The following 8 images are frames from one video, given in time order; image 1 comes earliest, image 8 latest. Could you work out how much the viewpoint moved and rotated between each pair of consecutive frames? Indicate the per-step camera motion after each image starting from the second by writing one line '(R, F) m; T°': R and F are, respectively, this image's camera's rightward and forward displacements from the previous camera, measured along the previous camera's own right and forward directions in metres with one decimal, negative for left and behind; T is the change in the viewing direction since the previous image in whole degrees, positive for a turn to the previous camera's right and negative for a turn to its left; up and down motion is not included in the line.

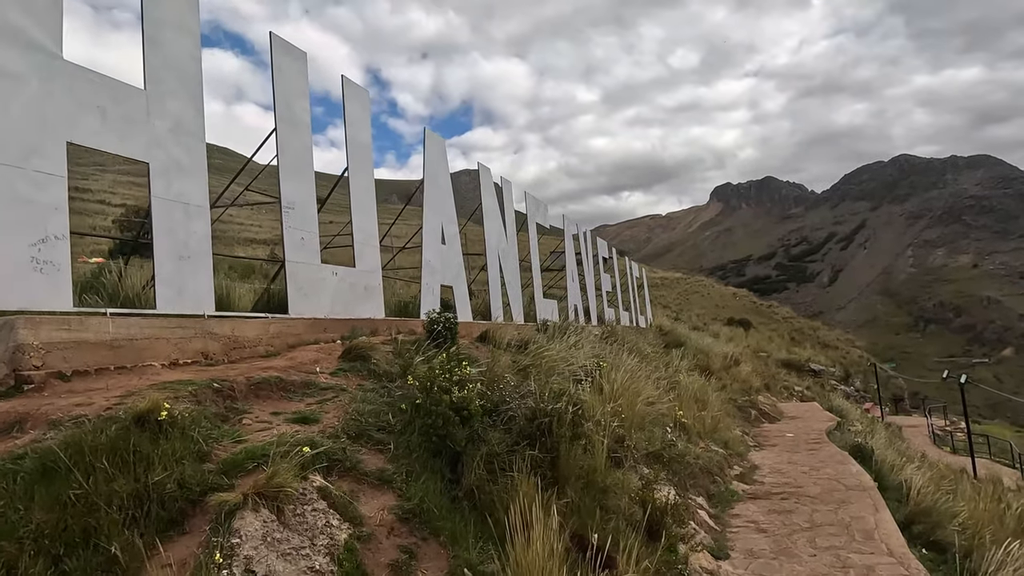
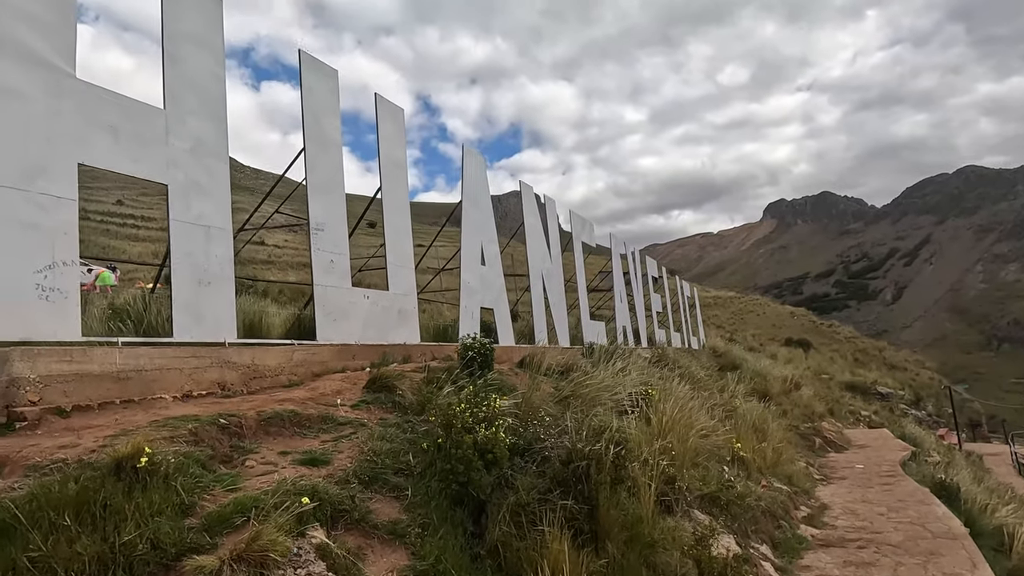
(+0.1, +0.7) m; -4°
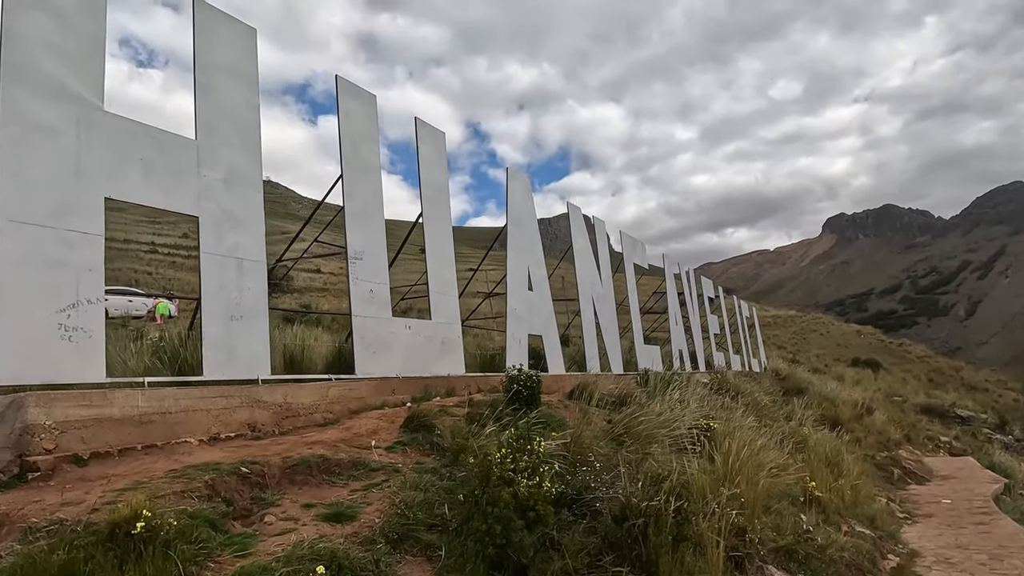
(+0.1, +0.5) m; -4°
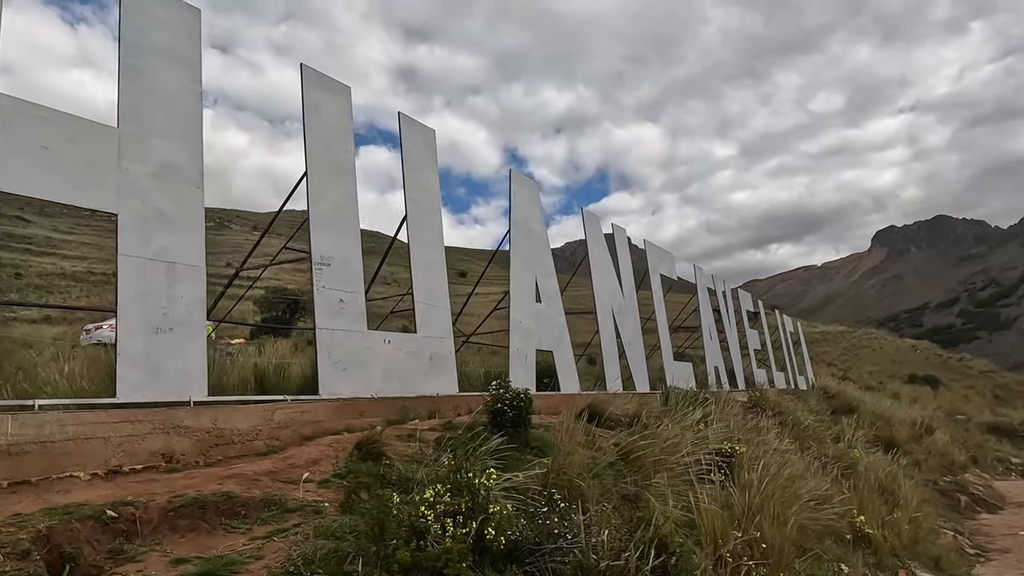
(+0.7, +1.2) m; -4°
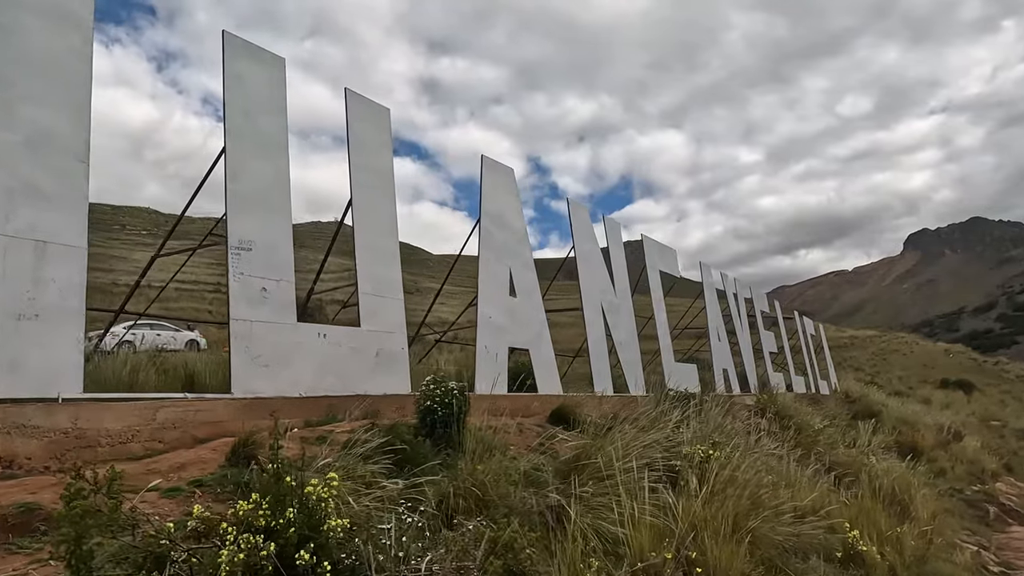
(+0.9, +0.9) m; -2°
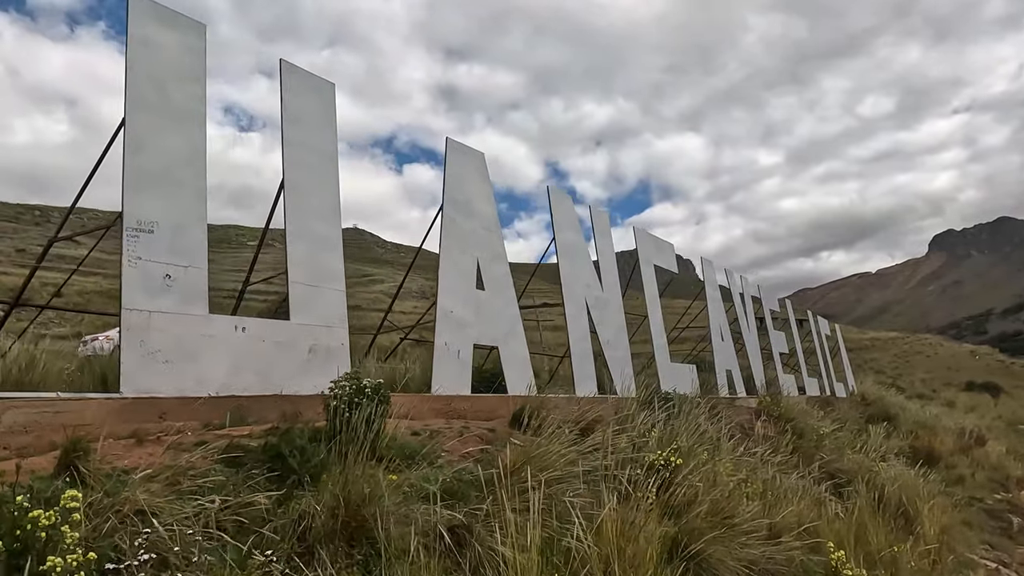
(+0.8, +0.9) m; -2°
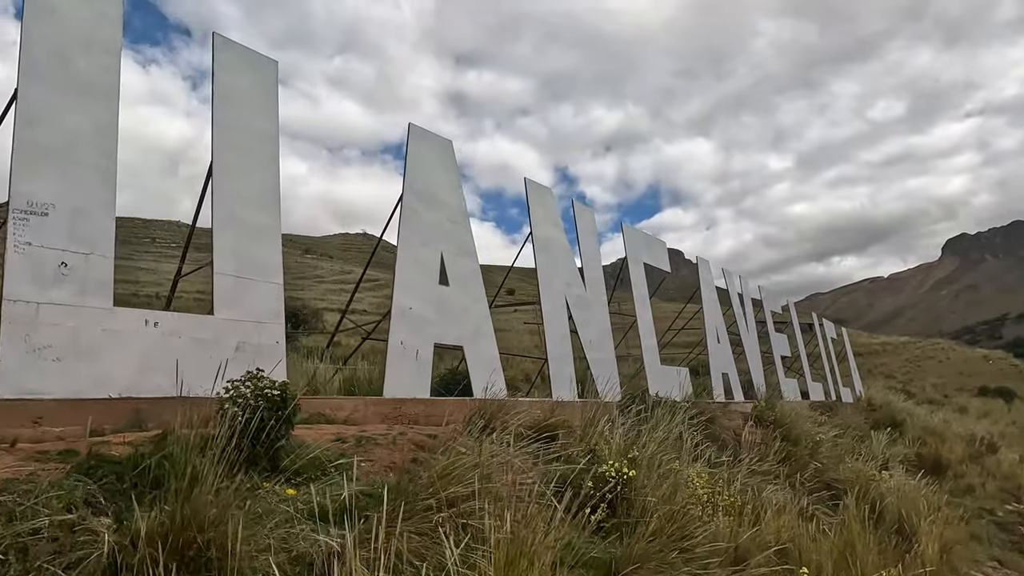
(+0.7, +0.8) m; -1°
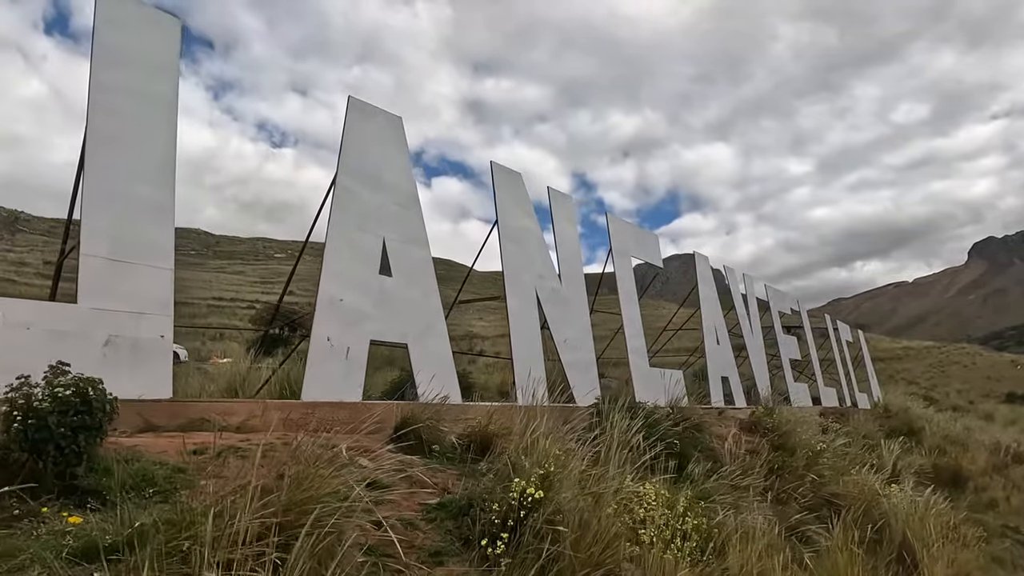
(+0.9, +1.1) m; -2°
